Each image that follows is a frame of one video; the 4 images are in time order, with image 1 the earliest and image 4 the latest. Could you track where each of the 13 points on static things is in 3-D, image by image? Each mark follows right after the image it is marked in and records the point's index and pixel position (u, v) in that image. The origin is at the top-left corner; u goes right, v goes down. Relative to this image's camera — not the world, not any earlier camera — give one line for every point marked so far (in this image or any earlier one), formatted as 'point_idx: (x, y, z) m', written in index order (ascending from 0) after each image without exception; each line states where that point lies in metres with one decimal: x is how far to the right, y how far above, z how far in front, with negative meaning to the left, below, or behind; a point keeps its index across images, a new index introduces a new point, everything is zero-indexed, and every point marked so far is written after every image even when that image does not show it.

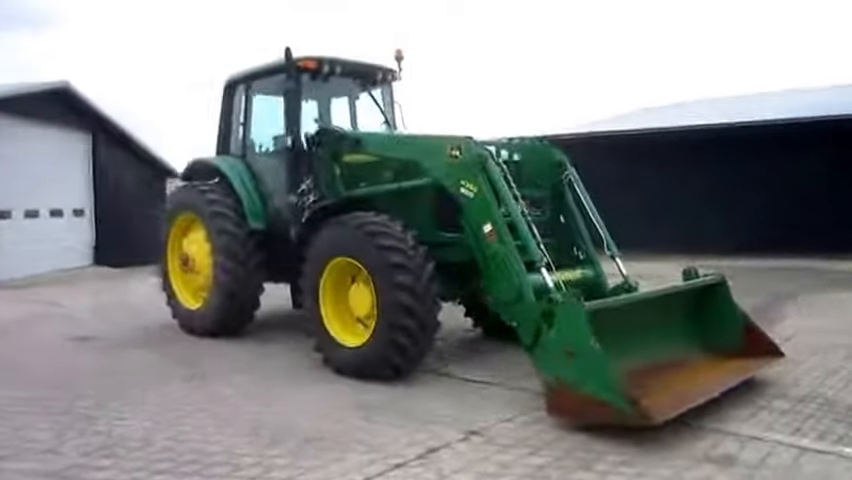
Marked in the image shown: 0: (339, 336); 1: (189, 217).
0: (-0.5, -0.5, +5.2) m
1: (-1.7, +0.2, +6.5) m
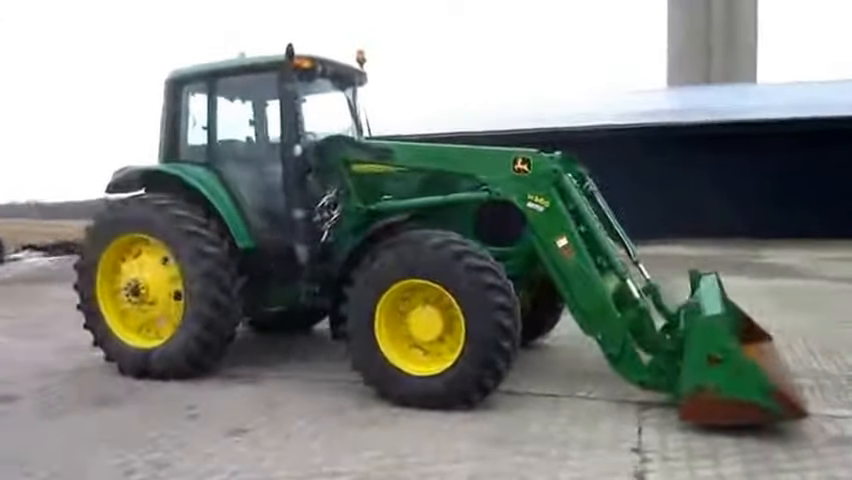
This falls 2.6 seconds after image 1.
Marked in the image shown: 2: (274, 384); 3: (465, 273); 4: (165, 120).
0: (-0.2, -0.6, +4.8) m
1: (-1.8, 0.0, +5.5) m
2: (-0.9, -0.8, +5.3) m
3: (+0.2, -0.2, +4.6) m
4: (-1.6, +0.7, +5.6) m
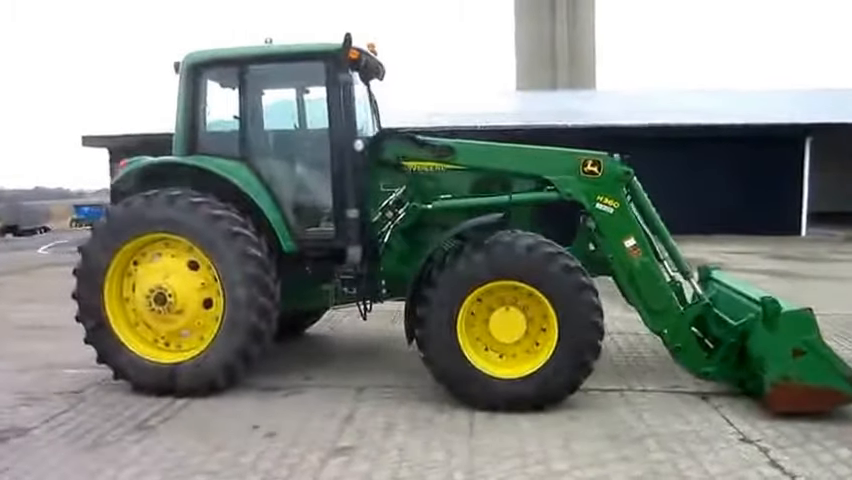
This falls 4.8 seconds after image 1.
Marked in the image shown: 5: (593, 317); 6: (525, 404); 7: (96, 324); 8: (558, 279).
0: (+0.3, -0.7, +4.7) m
1: (-1.5, 0.0, +4.9) m
2: (-0.6, -0.8, +5.0) m
3: (+0.7, -0.2, +4.5) m
4: (-1.4, +0.7, +5.0) m
5: (+0.8, -0.4, +4.6) m
6: (+0.5, -0.8, +4.6) m
7: (-1.8, -0.4, +4.9) m
8: (+0.7, -0.2, +4.5) m
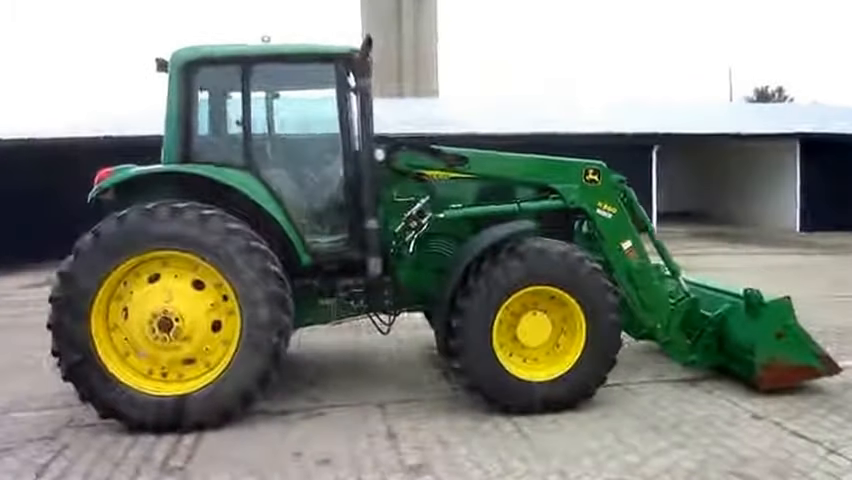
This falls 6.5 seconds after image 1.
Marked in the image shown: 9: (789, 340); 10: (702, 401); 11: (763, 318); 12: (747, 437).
0: (+0.4, -0.7, +4.7) m
1: (-1.3, -0.1, +4.3) m
2: (-0.5, -0.9, +4.7) m
3: (+0.8, -0.2, +4.7) m
4: (-1.3, +0.6, +4.5) m
5: (+1.0, -0.4, +4.7) m
6: (+0.7, -0.9, +4.7) m
7: (-1.6, -0.5, +4.3) m
8: (+0.8, -0.2, +4.7) m
9: (+2.1, -0.6, +5.1) m
10: (+1.5, -0.9, +5.0) m
11: (+1.9, -0.4, +5.1) m
12: (+1.6, -1.0, +4.5) m
